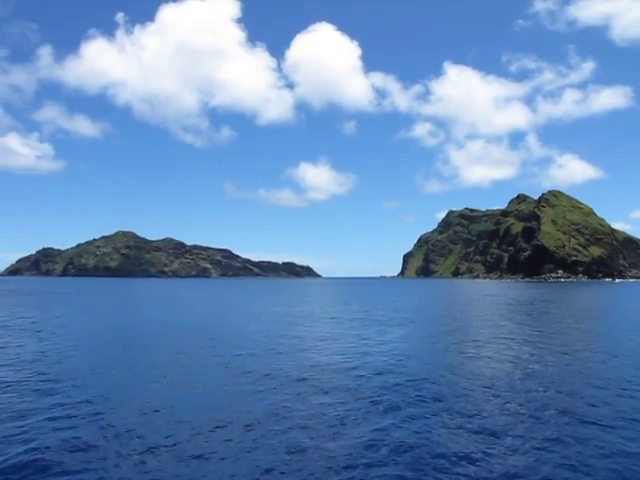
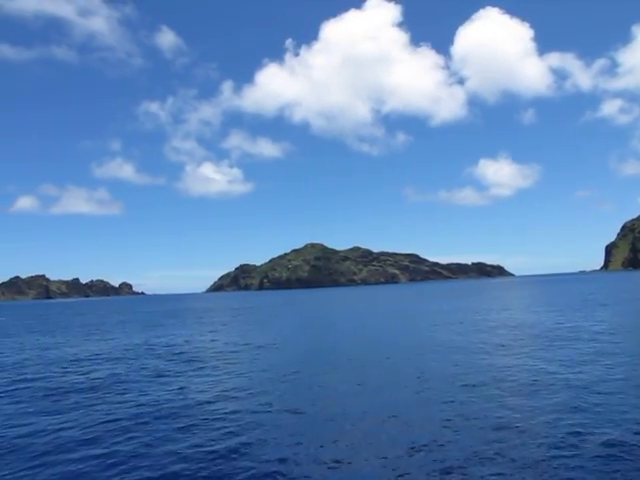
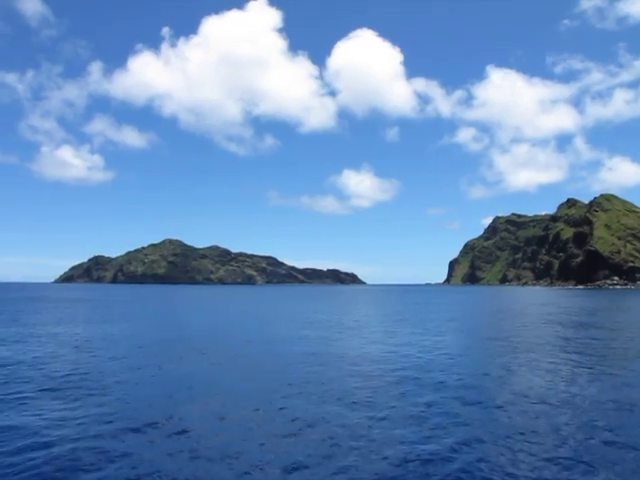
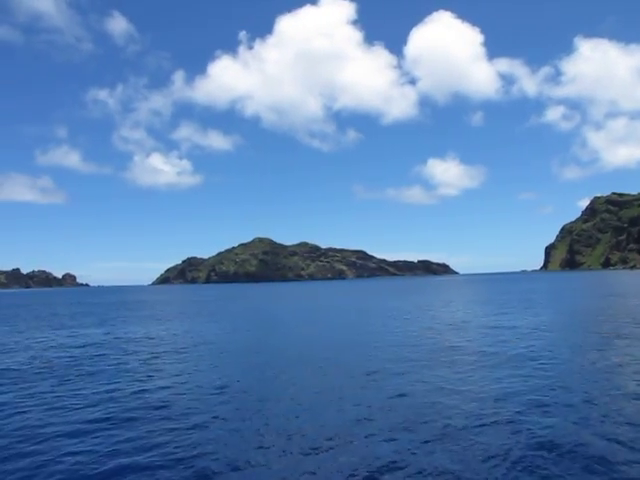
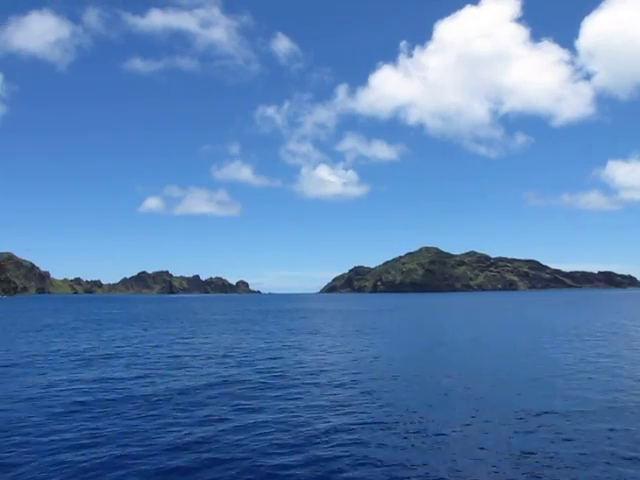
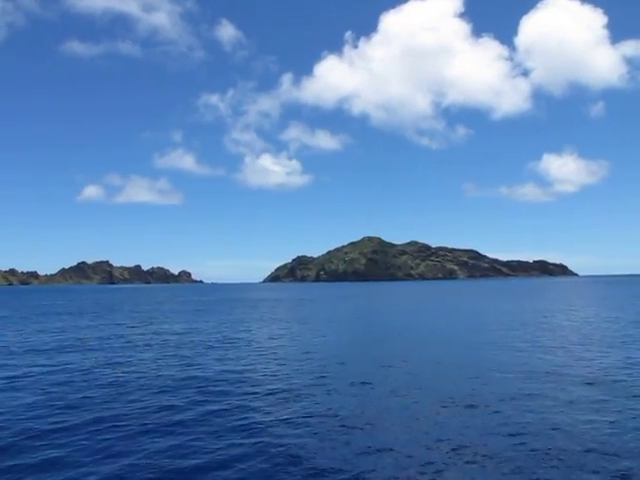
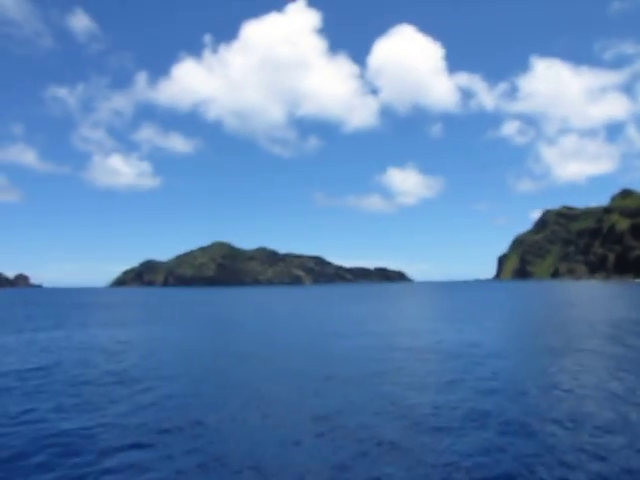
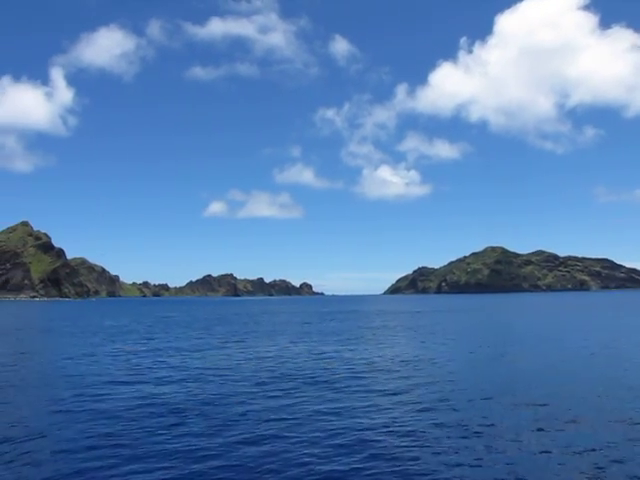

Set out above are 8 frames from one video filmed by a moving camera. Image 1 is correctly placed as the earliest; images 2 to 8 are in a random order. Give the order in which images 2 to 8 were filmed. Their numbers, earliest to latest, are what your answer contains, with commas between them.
3, 7, 4, 2, 6, 5, 8
